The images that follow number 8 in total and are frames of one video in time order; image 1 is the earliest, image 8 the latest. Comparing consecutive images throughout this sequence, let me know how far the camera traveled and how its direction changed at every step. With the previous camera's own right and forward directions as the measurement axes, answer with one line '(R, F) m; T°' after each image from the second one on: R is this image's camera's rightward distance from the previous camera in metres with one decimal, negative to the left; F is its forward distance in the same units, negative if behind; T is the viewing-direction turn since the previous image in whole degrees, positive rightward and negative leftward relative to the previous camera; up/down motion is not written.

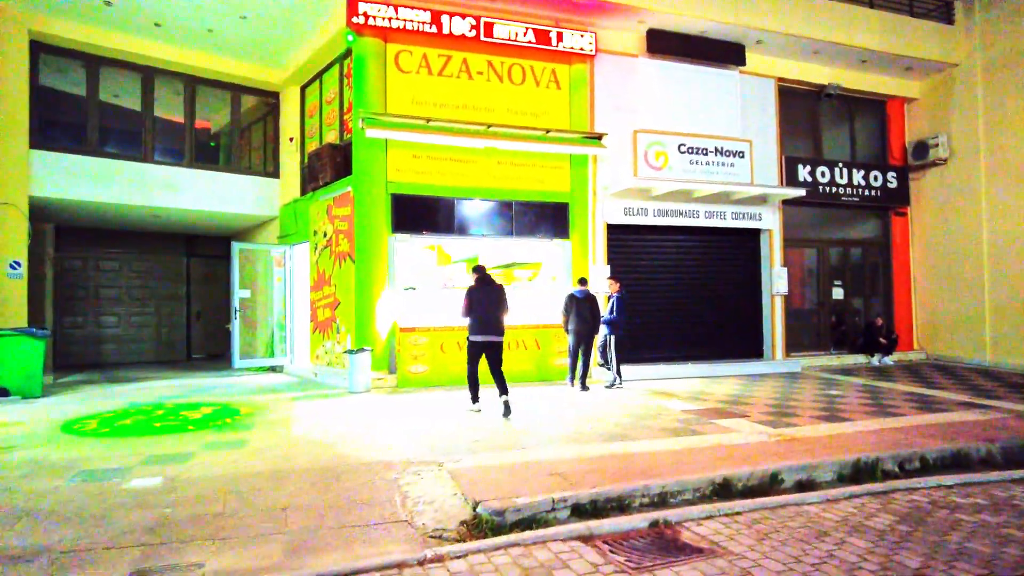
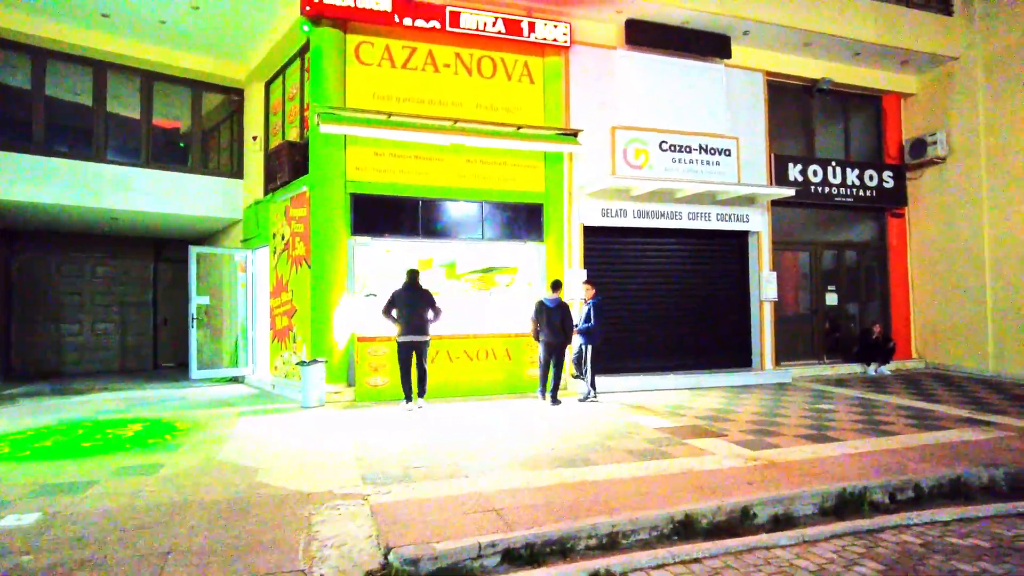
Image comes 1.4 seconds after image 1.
(+0.5, +0.6) m; 0°
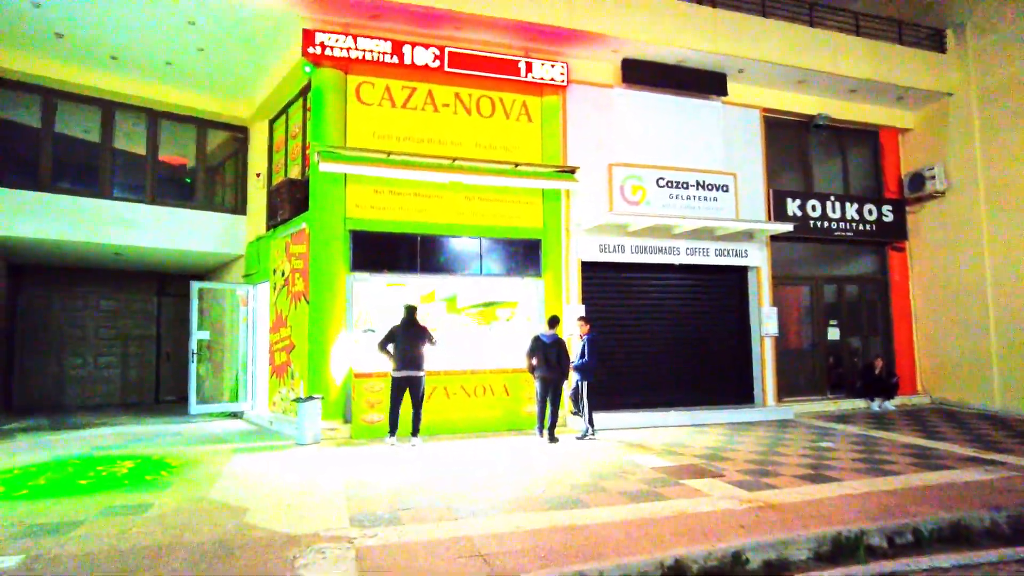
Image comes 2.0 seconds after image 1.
(+0.1, 0.0) m; -1°
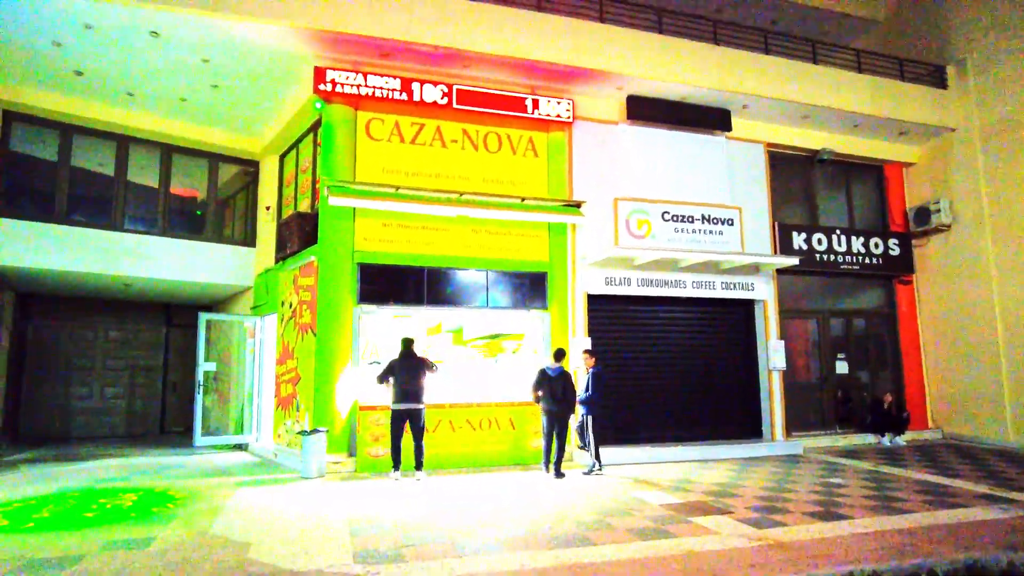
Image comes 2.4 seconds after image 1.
(0.0, 0.0) m; -1°
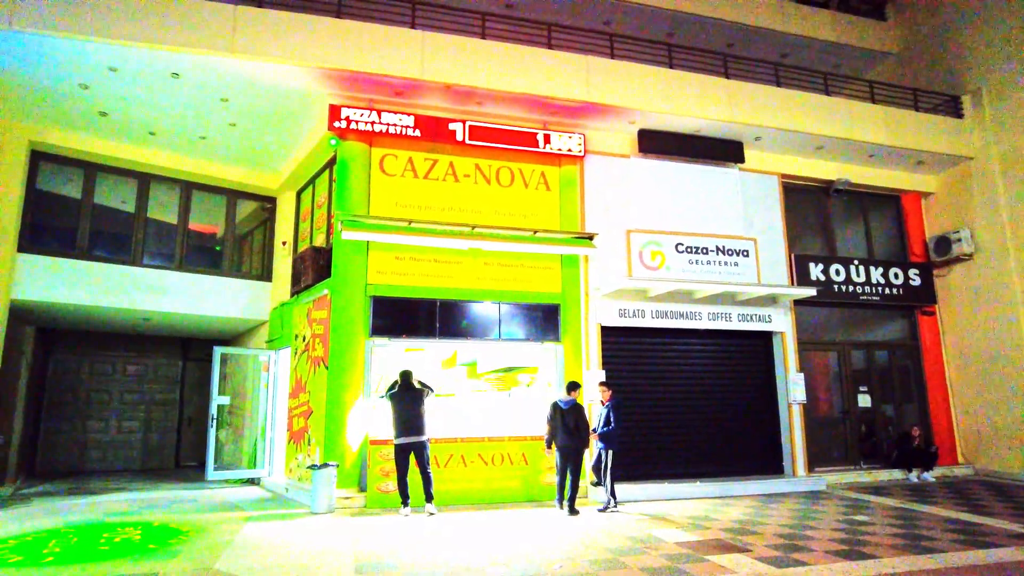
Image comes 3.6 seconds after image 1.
(+0.1, 0.0) m; -2°
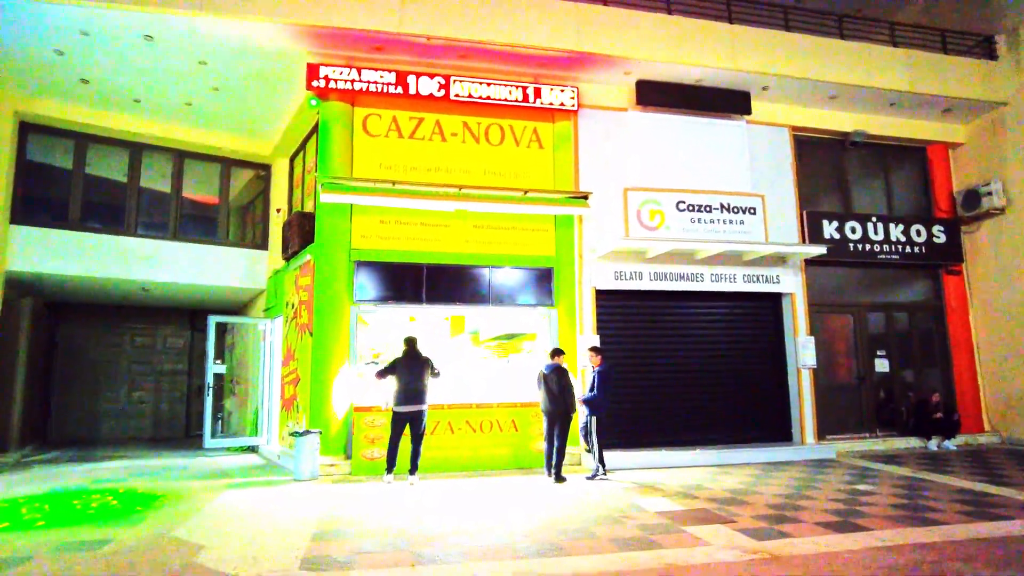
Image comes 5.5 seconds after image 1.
(+0.6, +0.3) m; -3°
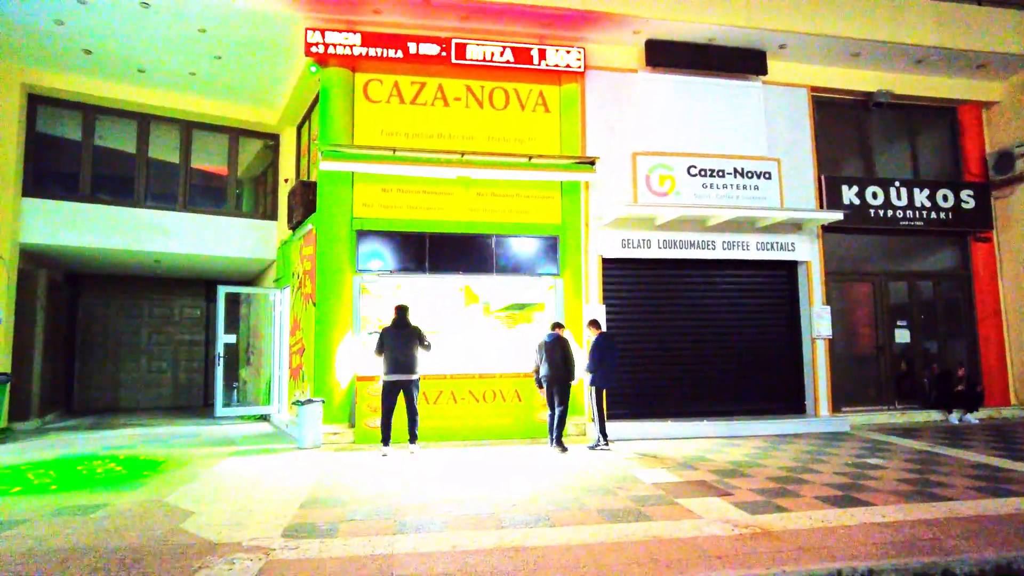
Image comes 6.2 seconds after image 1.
(+0.3, +0.1) m; -2°
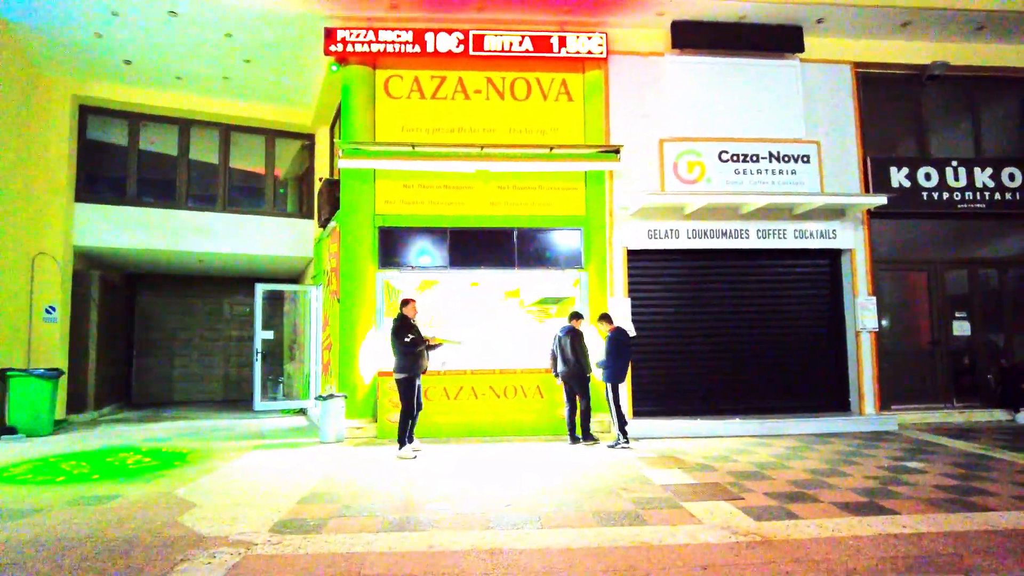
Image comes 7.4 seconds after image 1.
(+0.6, +0.2) m; -6°
